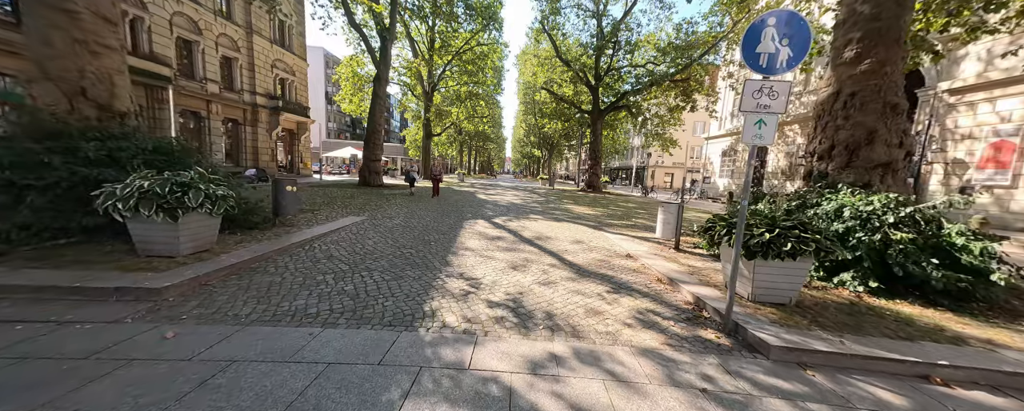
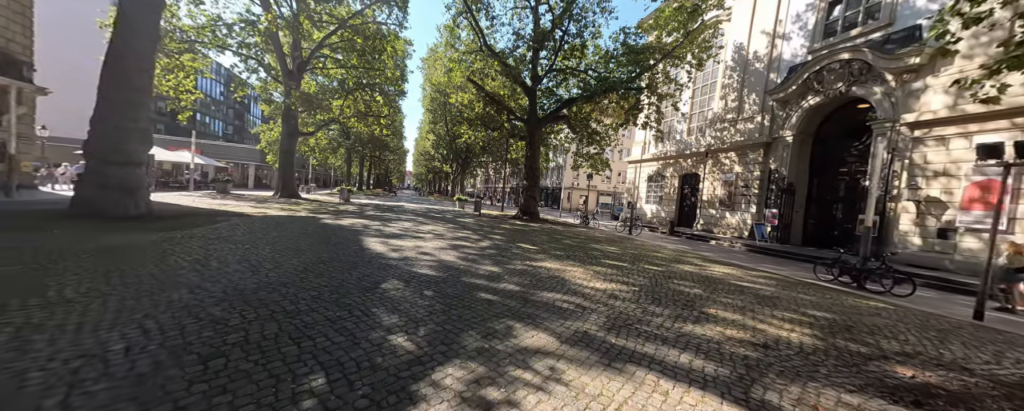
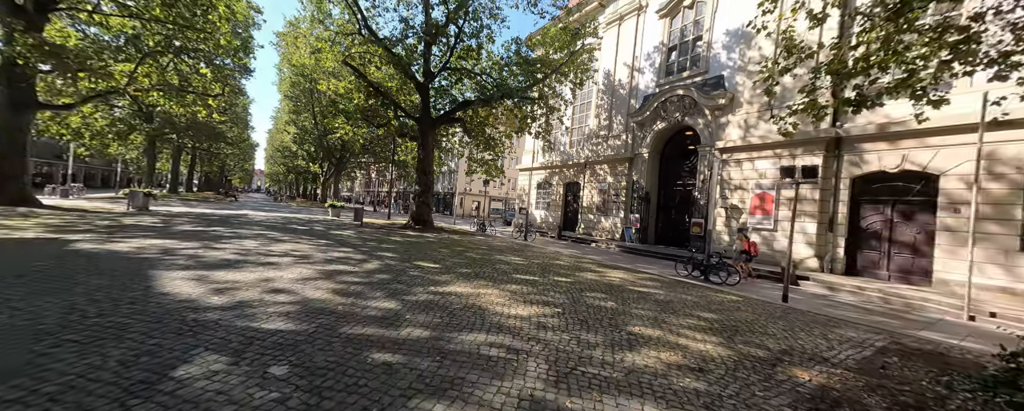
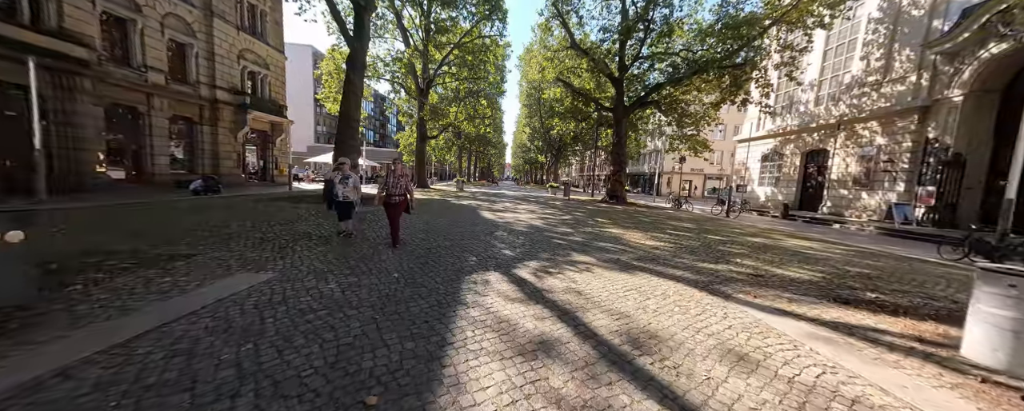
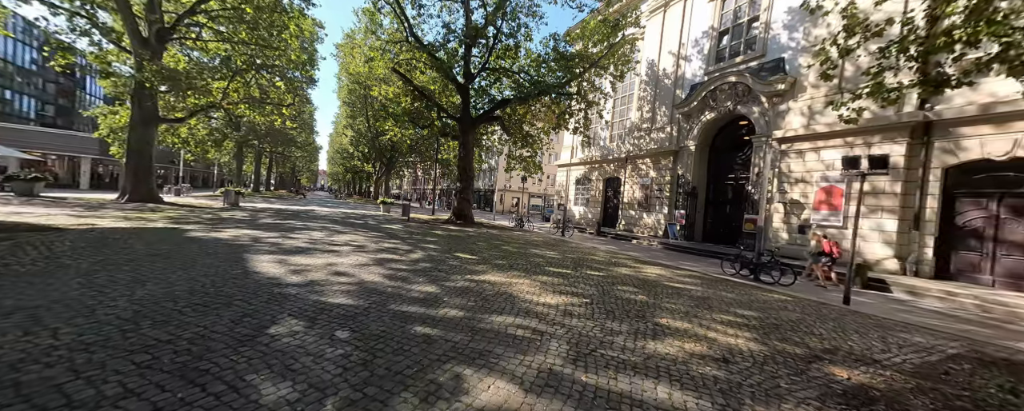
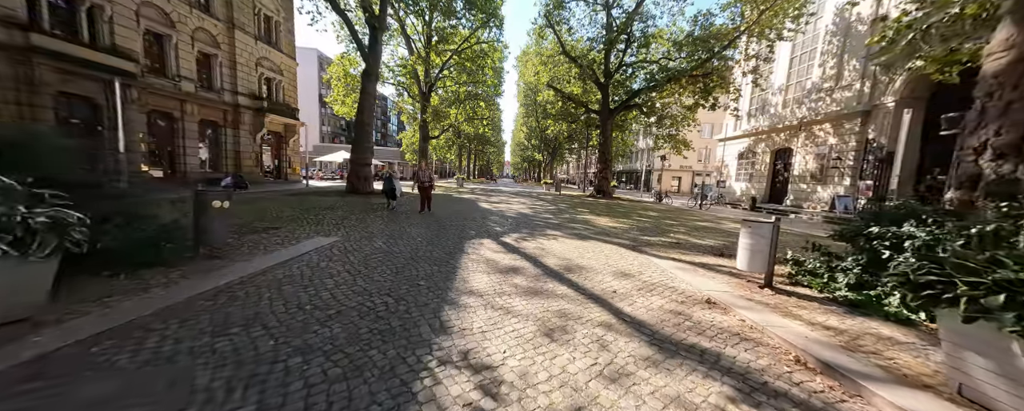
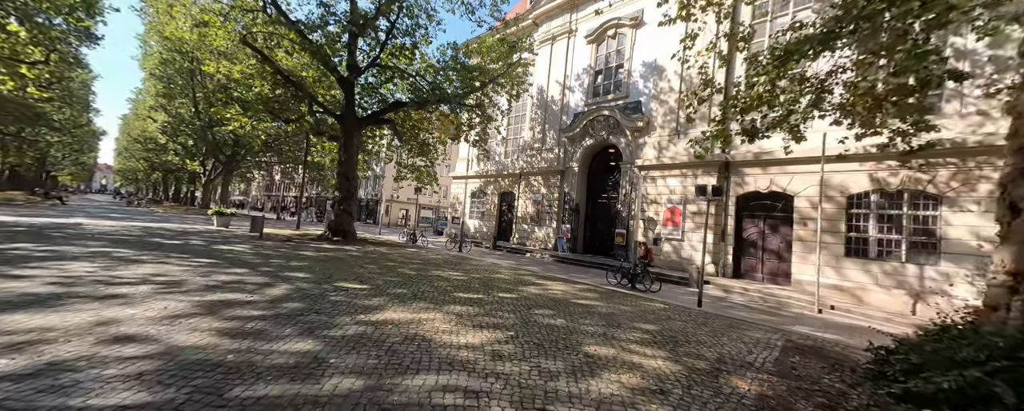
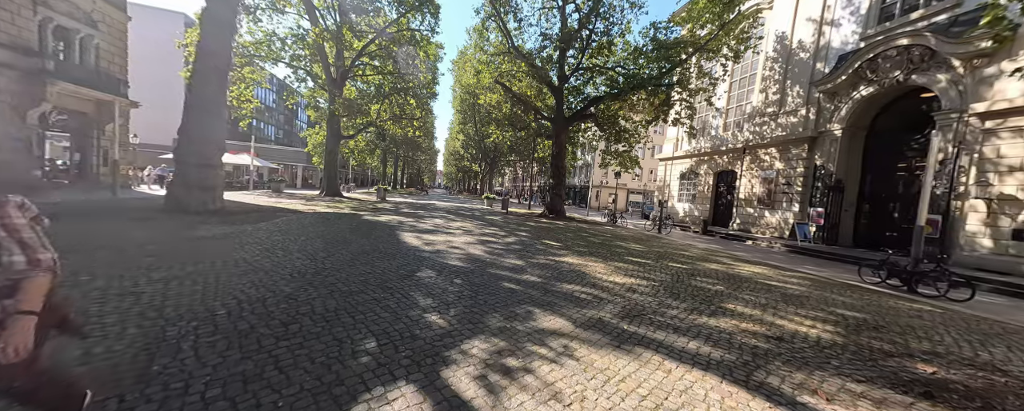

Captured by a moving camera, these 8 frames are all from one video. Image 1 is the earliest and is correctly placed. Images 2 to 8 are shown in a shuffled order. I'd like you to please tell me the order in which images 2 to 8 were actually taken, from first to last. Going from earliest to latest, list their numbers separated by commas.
6, 4, 8, 2, 5, 3, 7
